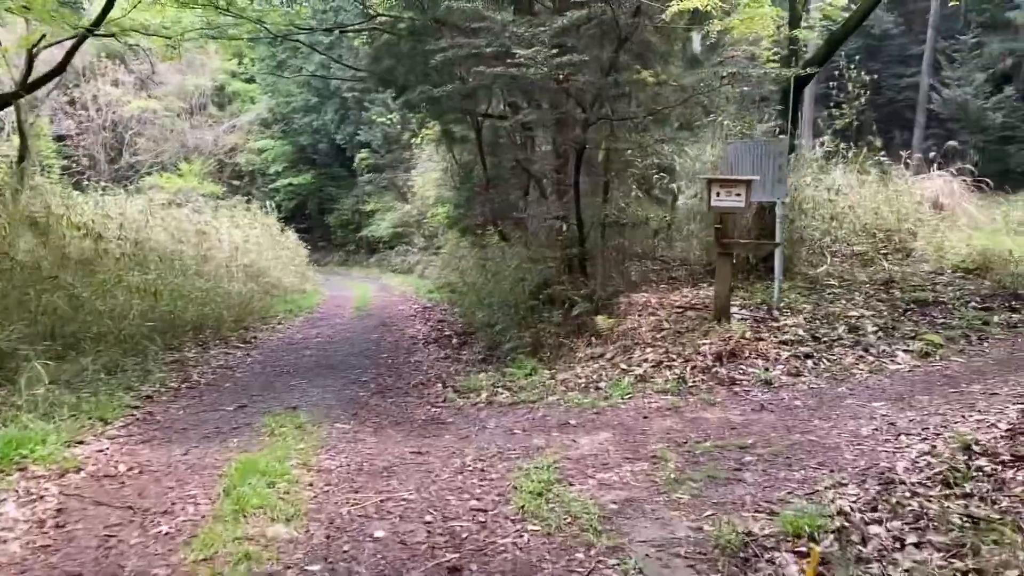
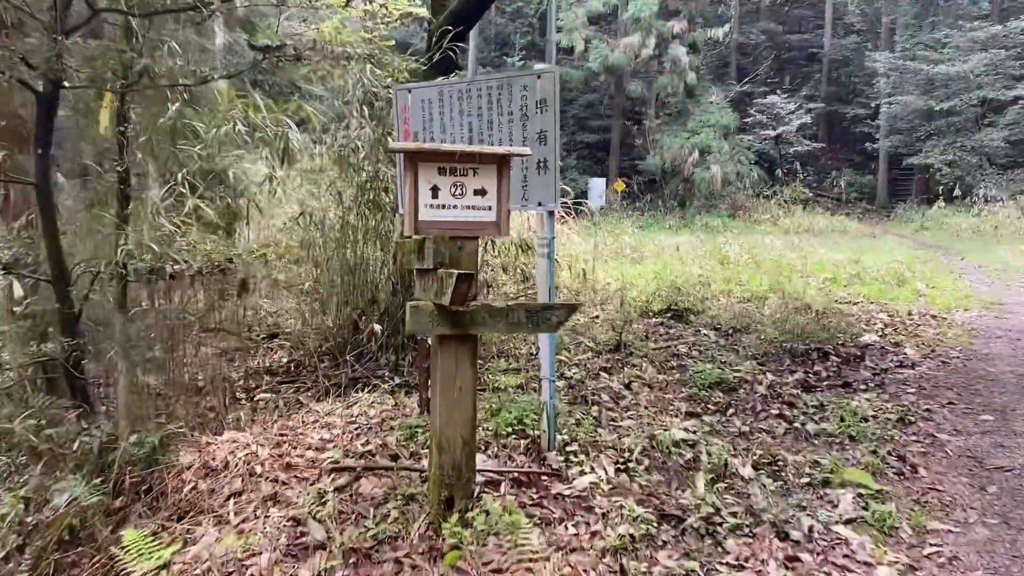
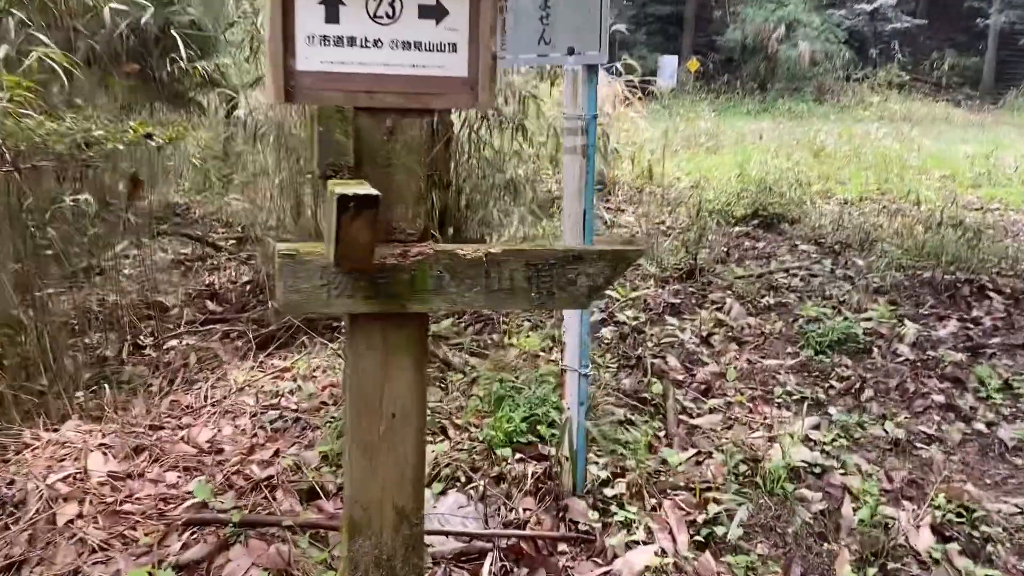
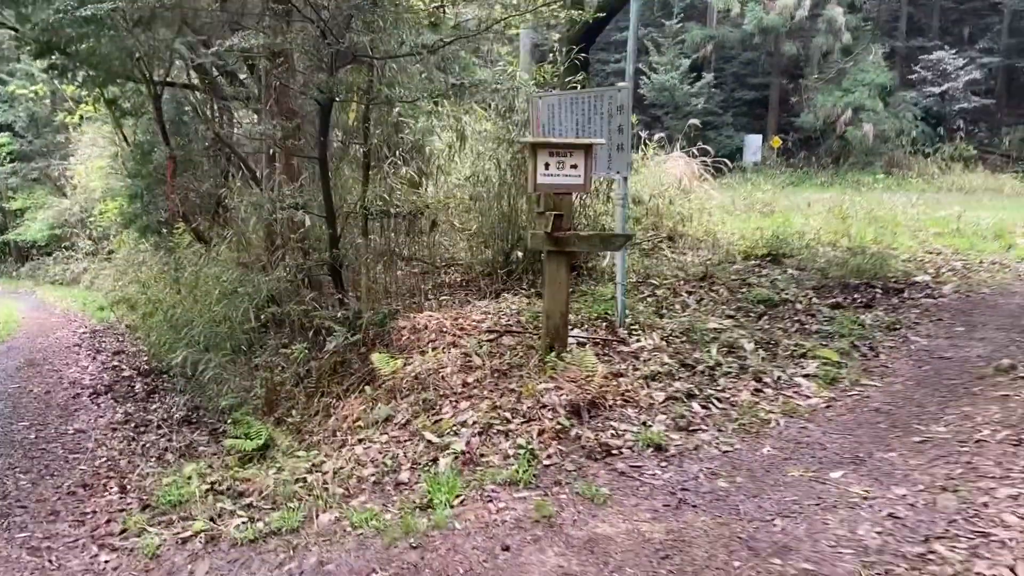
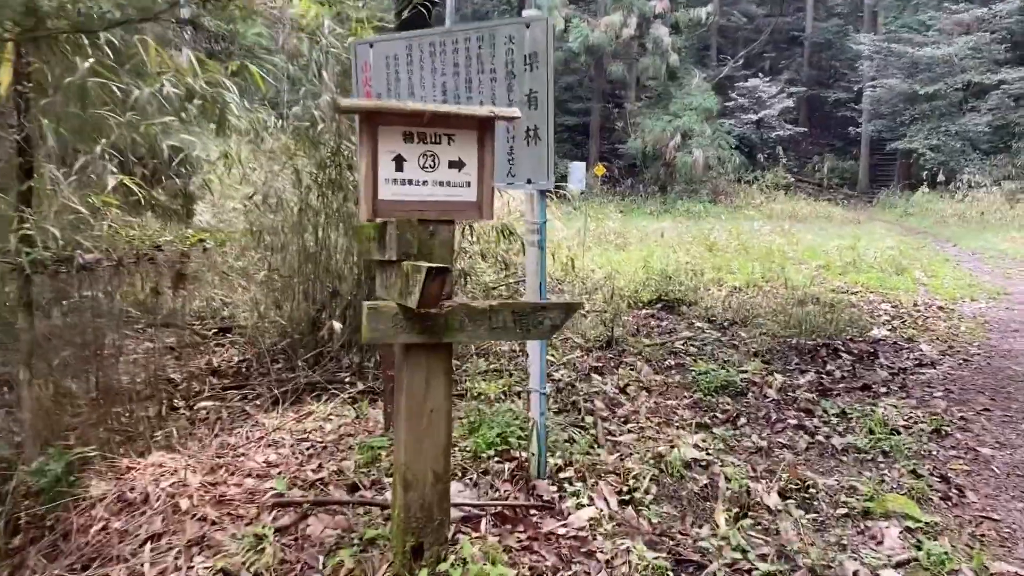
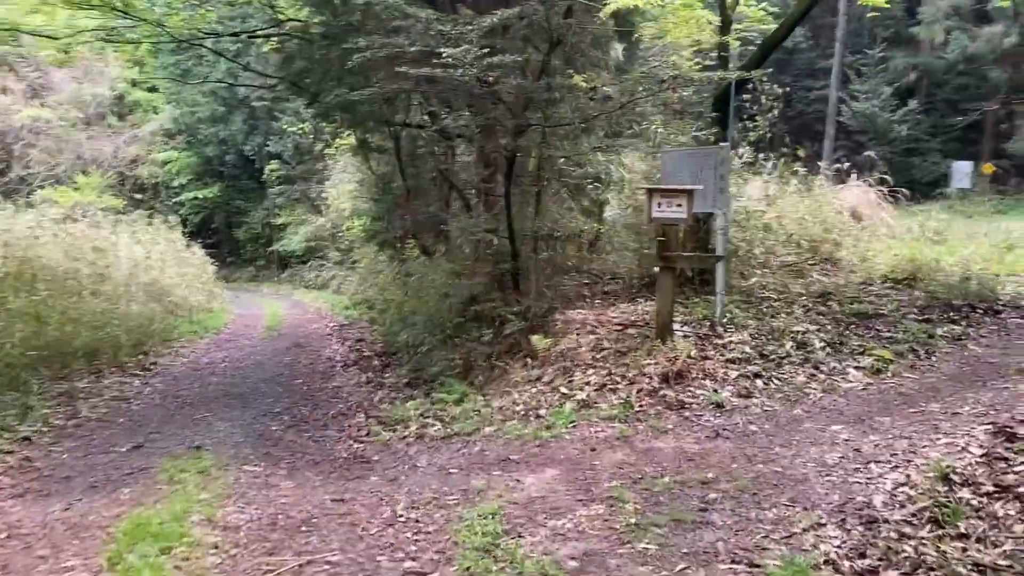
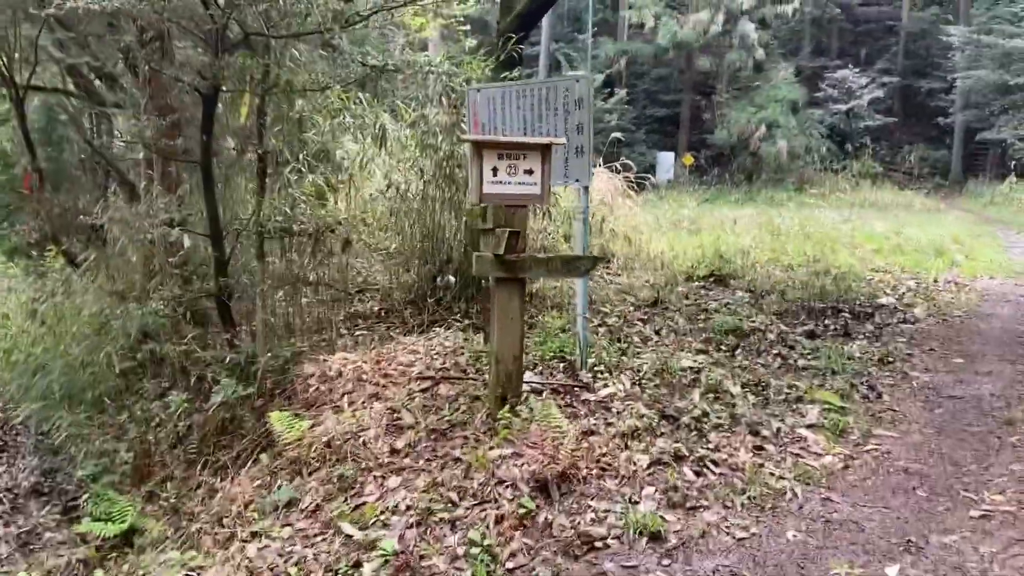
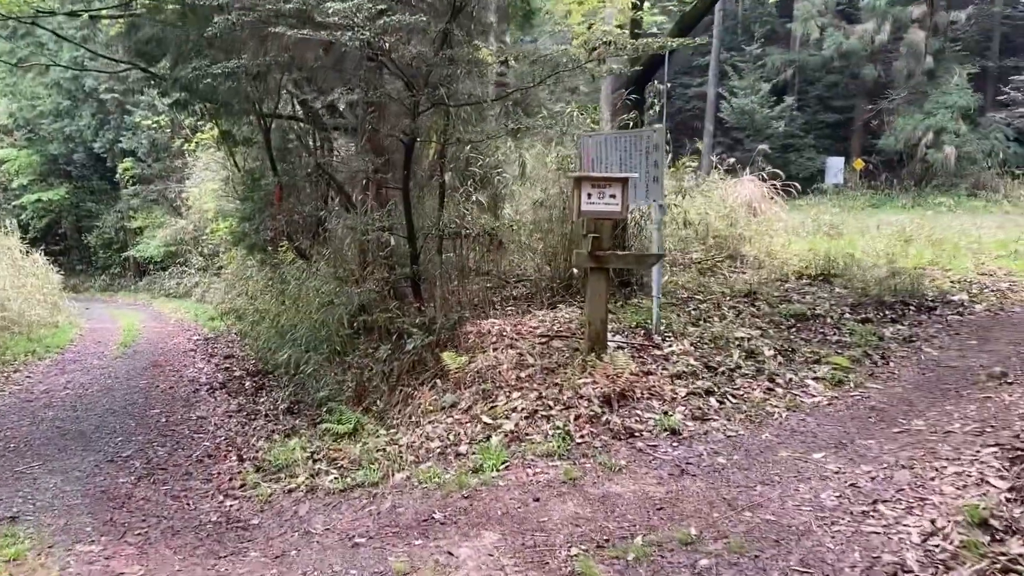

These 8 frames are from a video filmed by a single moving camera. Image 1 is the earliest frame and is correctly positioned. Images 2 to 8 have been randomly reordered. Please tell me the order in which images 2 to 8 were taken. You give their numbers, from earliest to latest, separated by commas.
6, 8, 4, 7, 2, 5, 3
